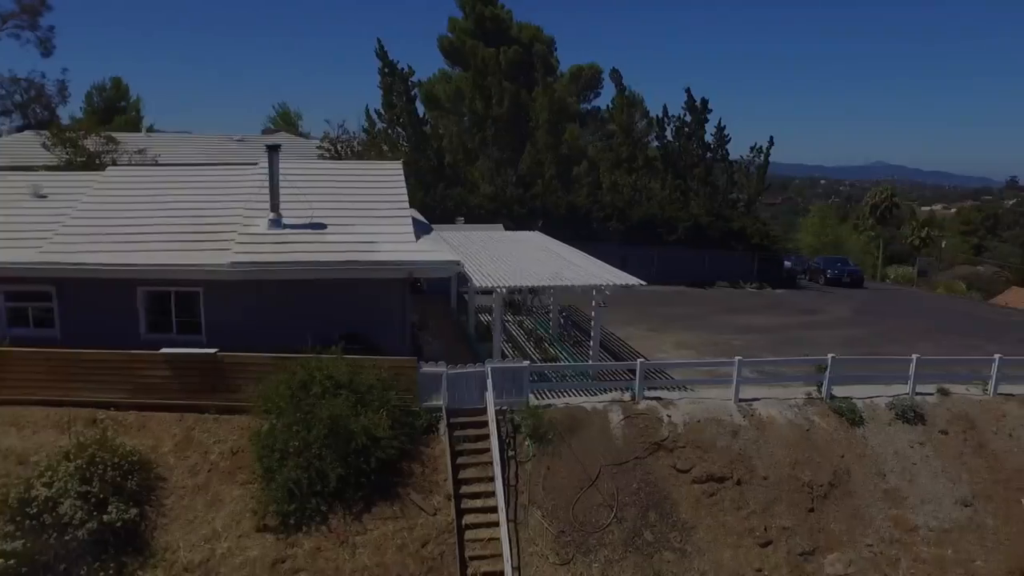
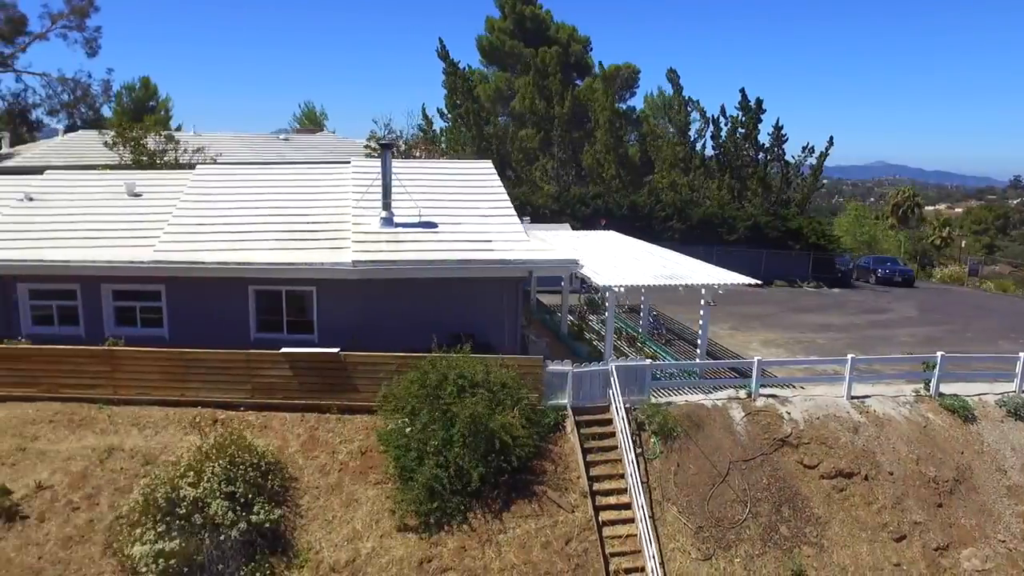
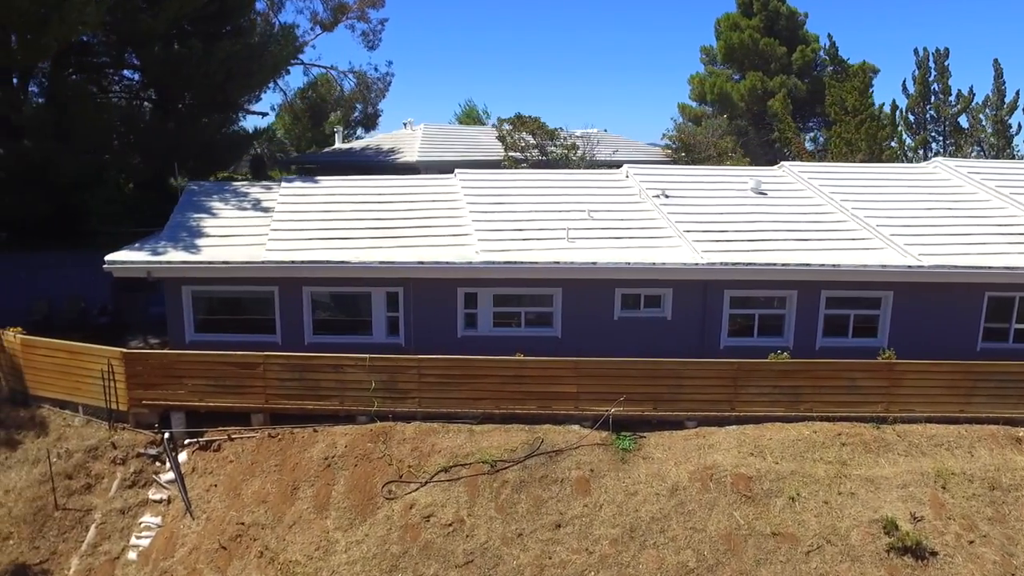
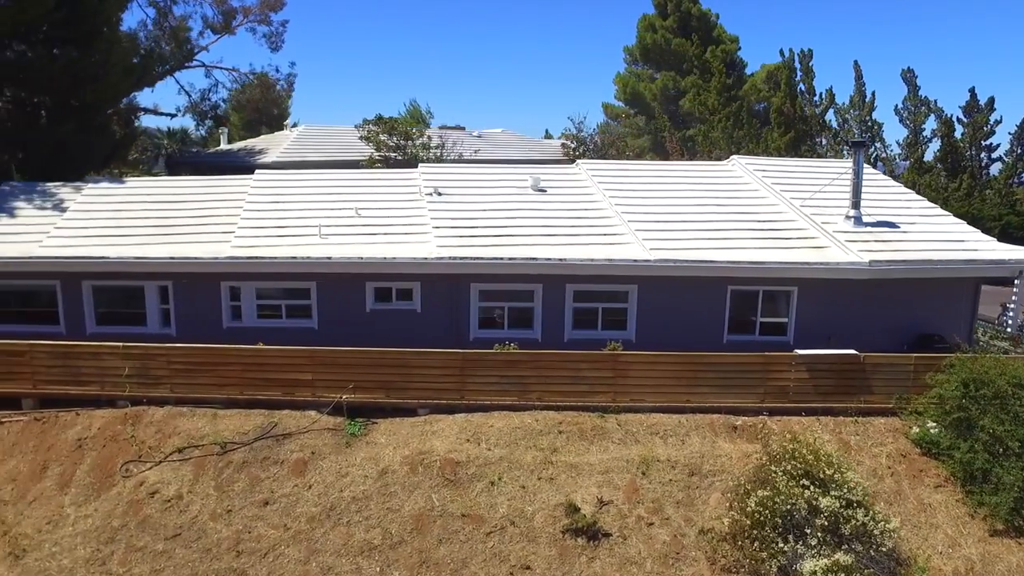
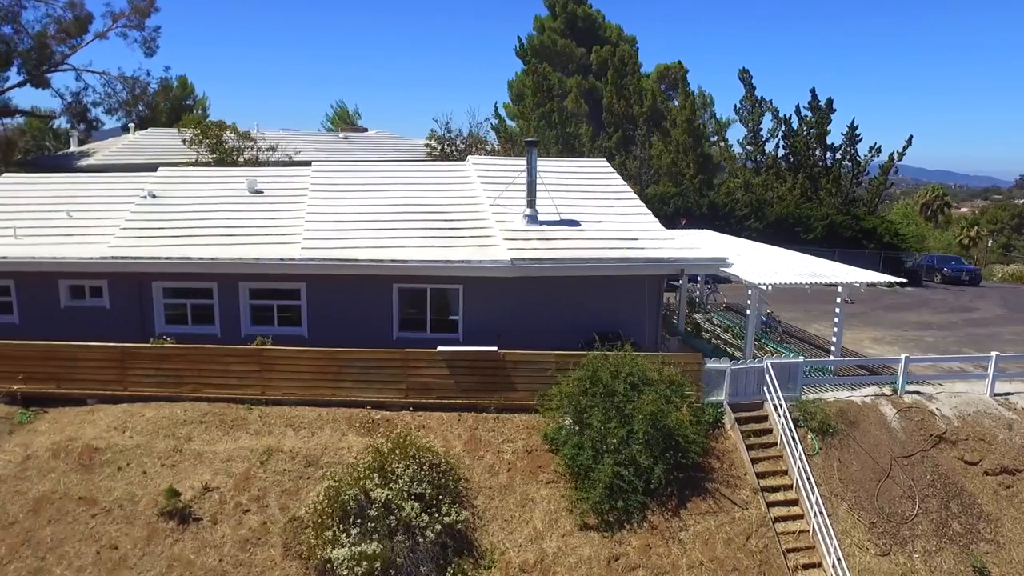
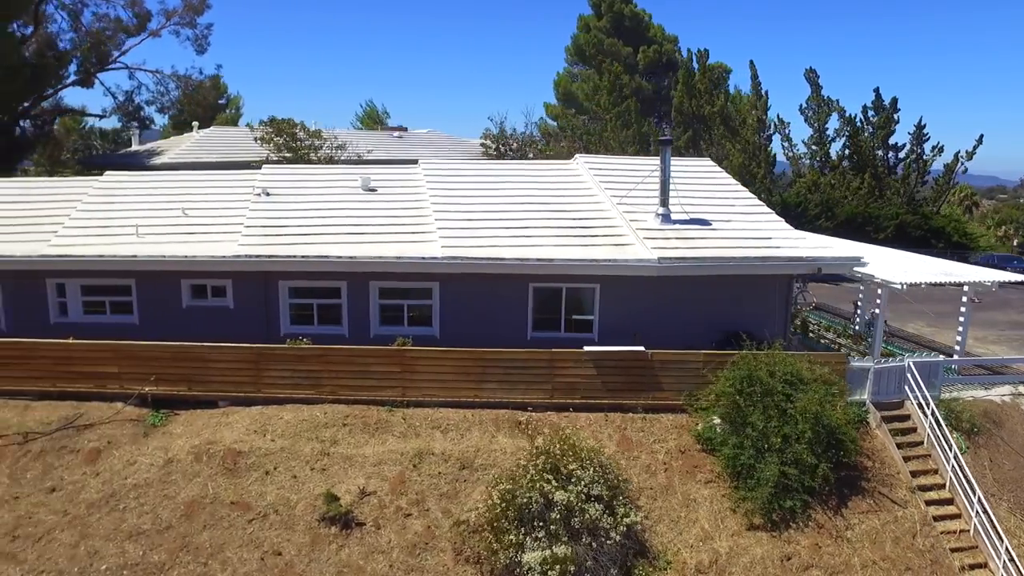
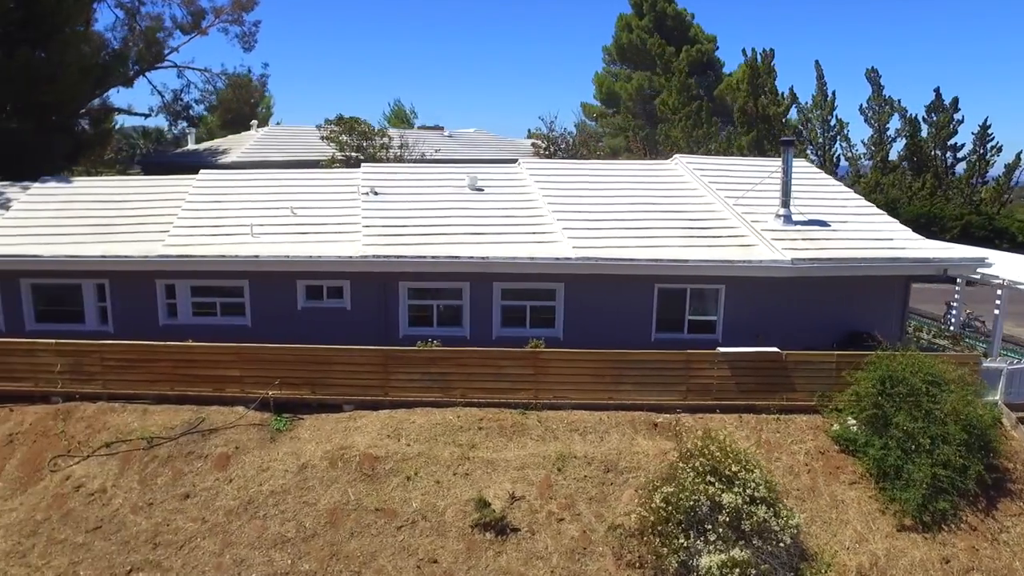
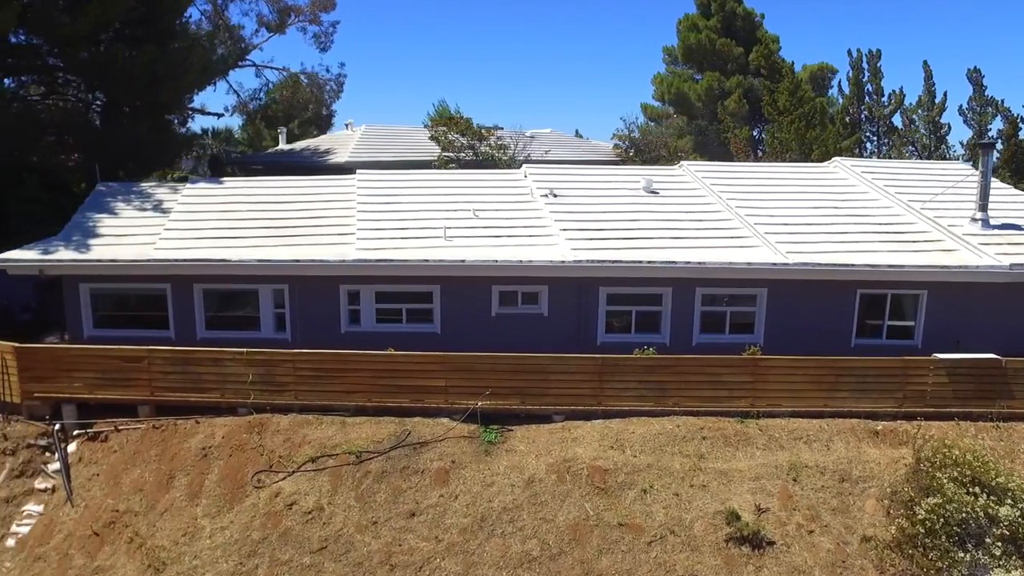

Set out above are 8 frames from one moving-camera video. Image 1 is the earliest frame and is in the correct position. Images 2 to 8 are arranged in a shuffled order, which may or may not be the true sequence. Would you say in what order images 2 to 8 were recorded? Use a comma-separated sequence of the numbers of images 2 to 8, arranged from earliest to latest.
2, 5, 6, 7, 4, 8, 3
